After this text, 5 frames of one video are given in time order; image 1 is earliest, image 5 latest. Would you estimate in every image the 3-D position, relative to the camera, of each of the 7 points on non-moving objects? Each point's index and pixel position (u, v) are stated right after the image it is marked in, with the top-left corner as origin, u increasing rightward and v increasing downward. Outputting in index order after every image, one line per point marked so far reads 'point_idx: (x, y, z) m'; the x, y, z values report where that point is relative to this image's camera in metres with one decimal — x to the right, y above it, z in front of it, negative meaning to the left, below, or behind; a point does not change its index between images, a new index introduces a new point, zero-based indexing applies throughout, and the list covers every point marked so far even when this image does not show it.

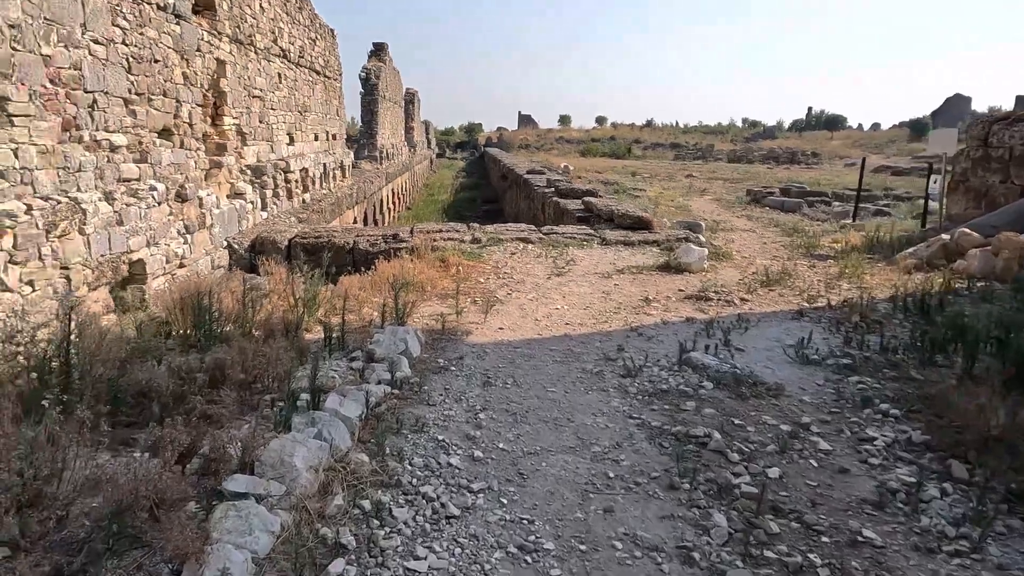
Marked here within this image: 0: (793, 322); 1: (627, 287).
0: (+1.9, -0.2, +4.3) m
1: (+1.0, 0.0, +5.5) m
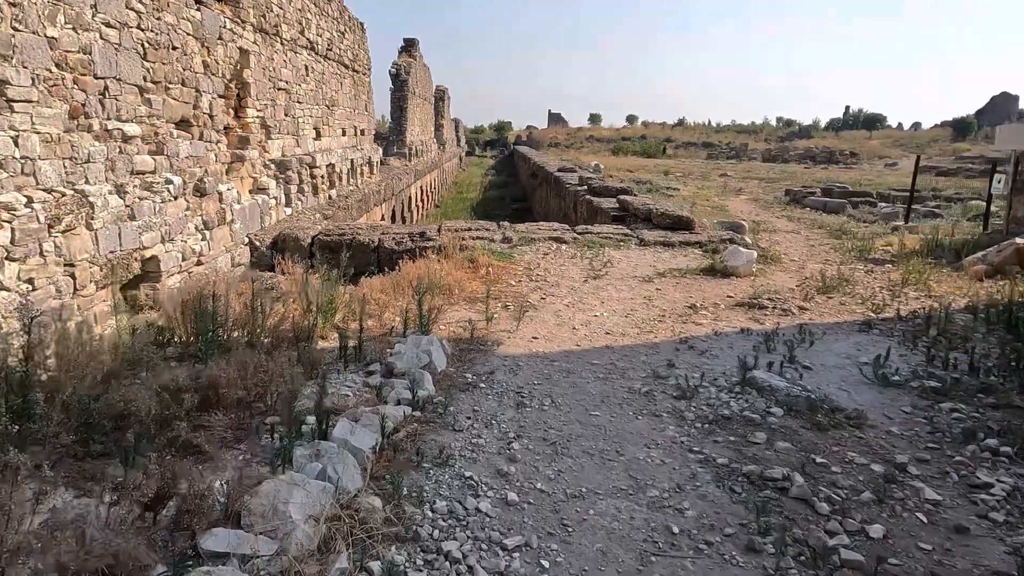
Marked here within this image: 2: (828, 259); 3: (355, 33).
0: (+2.1, -0.3, +3.9) m
1: (+1.2, 0.0, +5.1) m
2: (+3.5, +0.3, +7.2) m
3: (-2.9, +4.7, +12.2) m
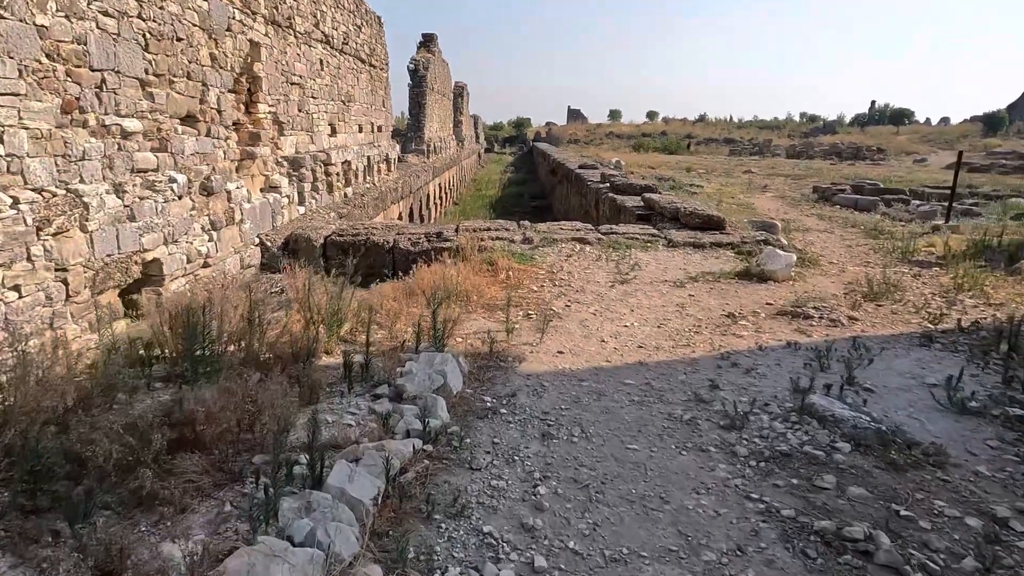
0: (+2.2, -0.3, +3.5) m
1: (+1.4, -0.1, +4.7) m
2: (+3.7, +0.3, +6.8) m
3: (-2.5, +4.7, +11.9) m
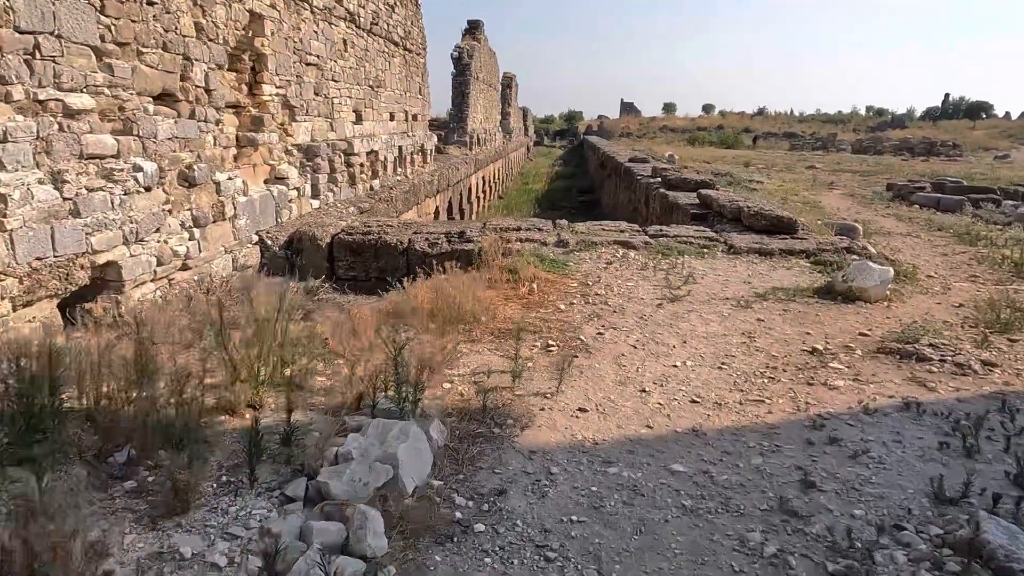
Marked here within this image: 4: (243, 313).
0: (+2.2, -0.5, +2.4) m
1: (+1.5, -0.2, +3.7) m
2: (+4.0, +0.1, +5.6) m
3: (-1.8, +4.7, +11.1) m
4: (-1.4, -0.1, +3.4) m
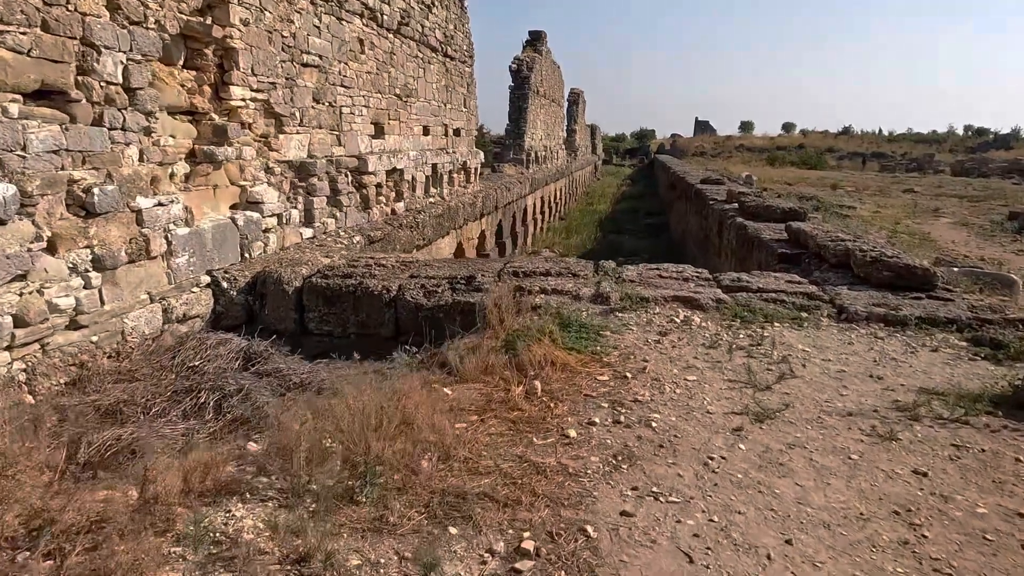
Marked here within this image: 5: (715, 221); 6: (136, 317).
0: (+2.0, -0.9, +0.7) m
1: (+1.4, -0.6, +2.1) m
2: (+4.0, -0.4, +3.7) m
3: (-0.9, +4.2, +9.9) m
4: (-1.5, -0.5, +2.0) m
5: (+2.8, +0.9, +9.1) m
6: (-2.2, -0.2, +3.9) m
